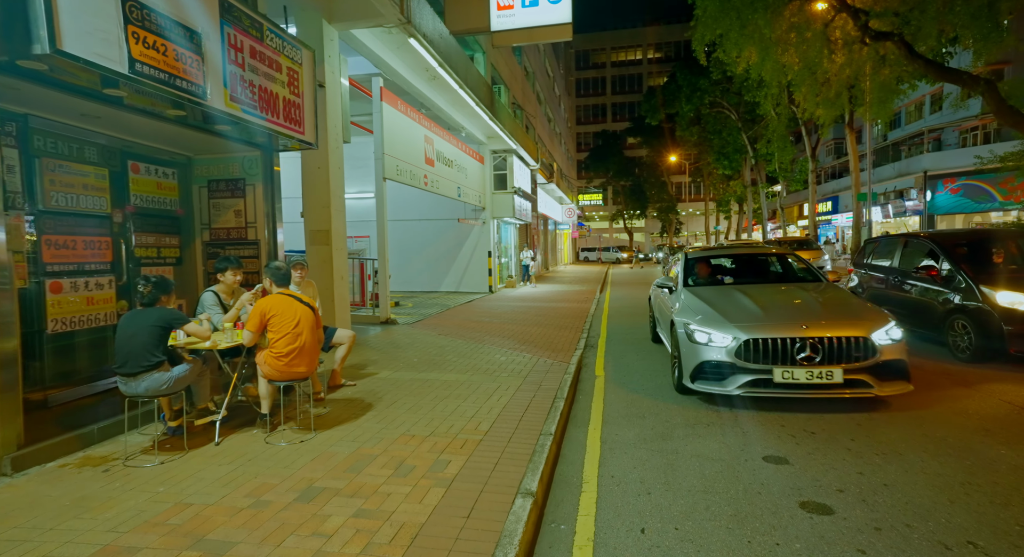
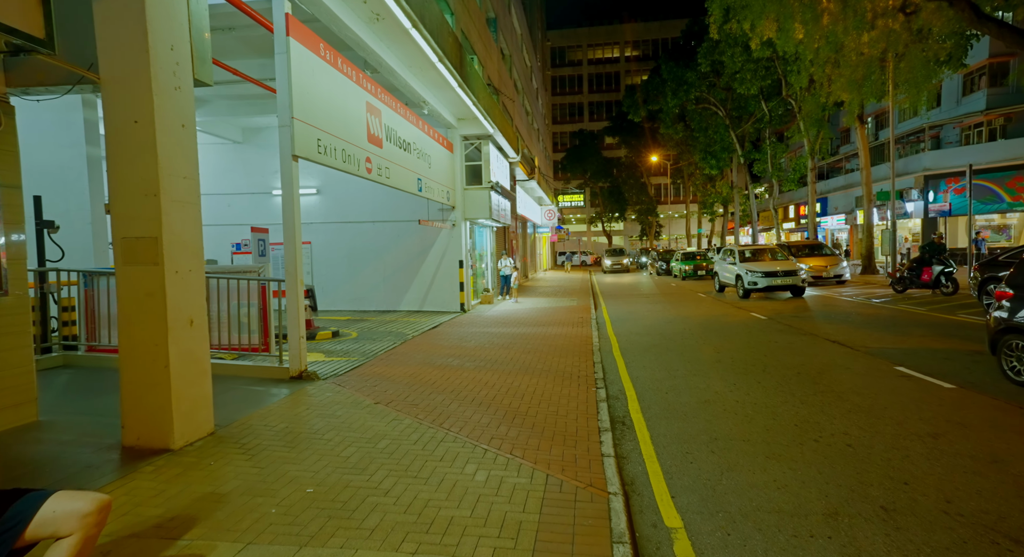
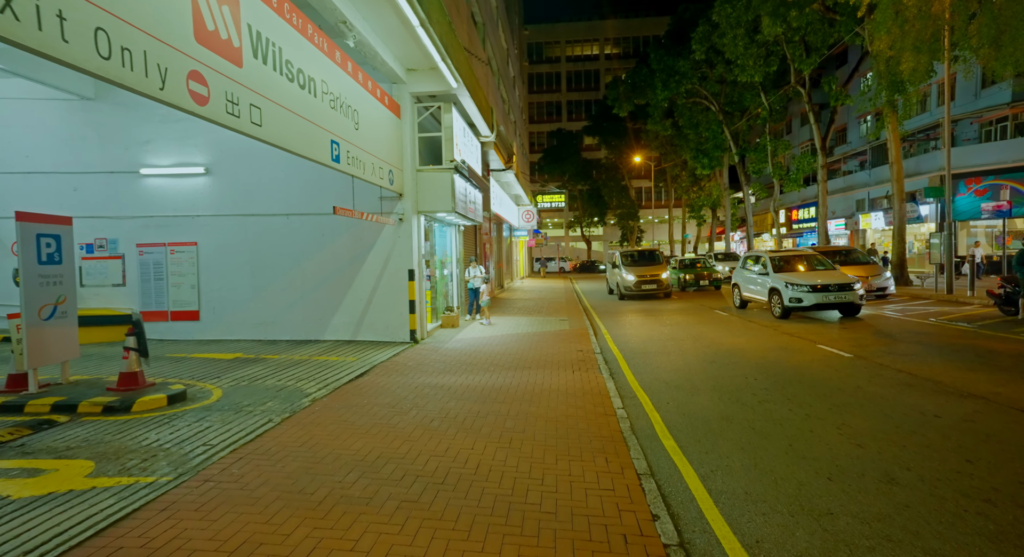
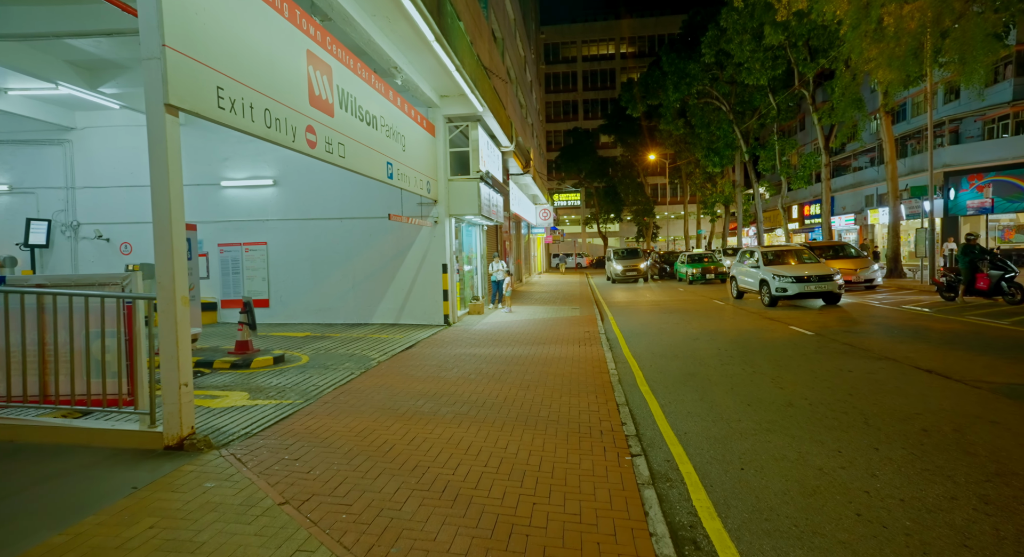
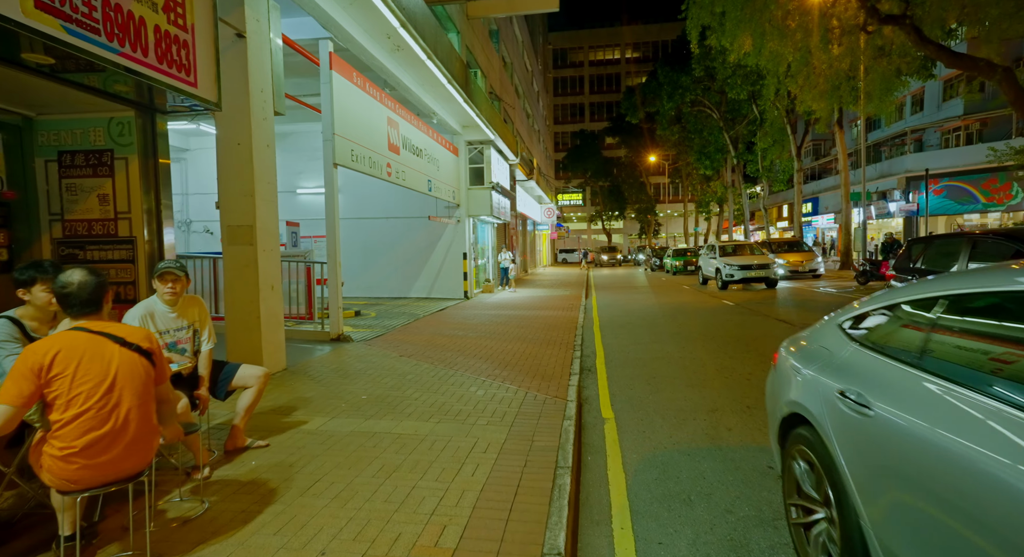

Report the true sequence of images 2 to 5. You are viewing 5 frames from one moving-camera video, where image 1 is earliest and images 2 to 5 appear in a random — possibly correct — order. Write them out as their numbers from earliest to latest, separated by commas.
5, 2, 4, 3
